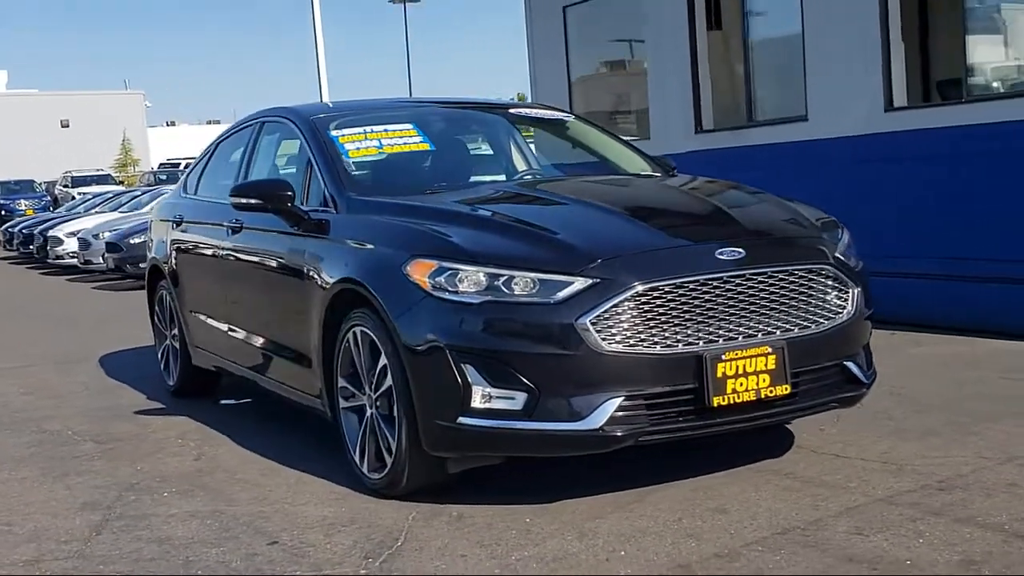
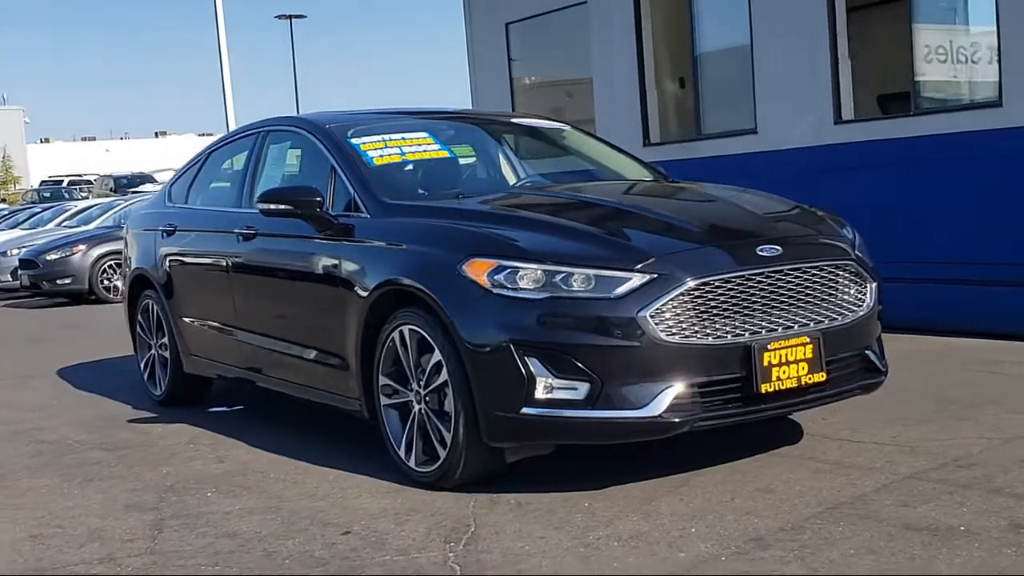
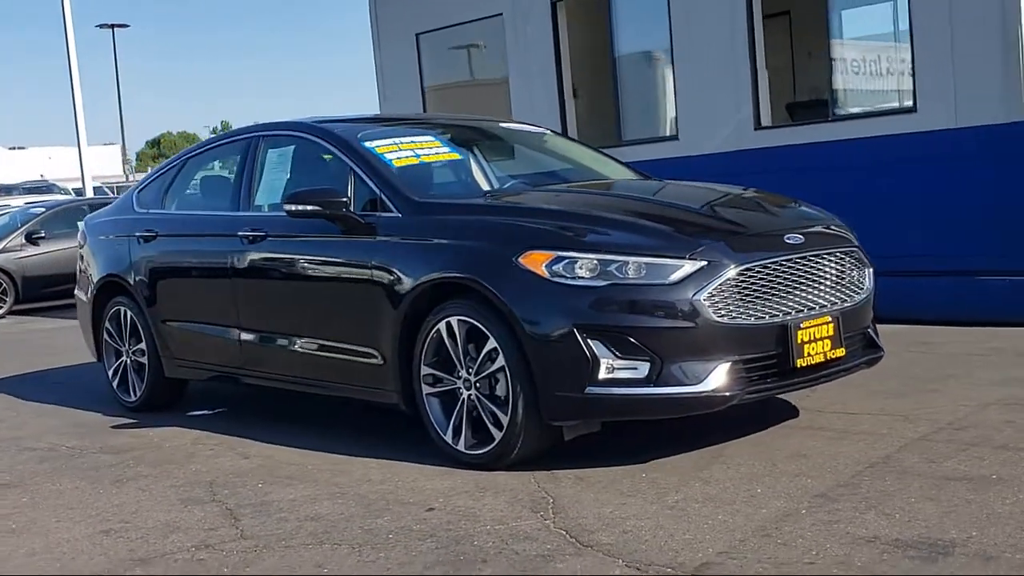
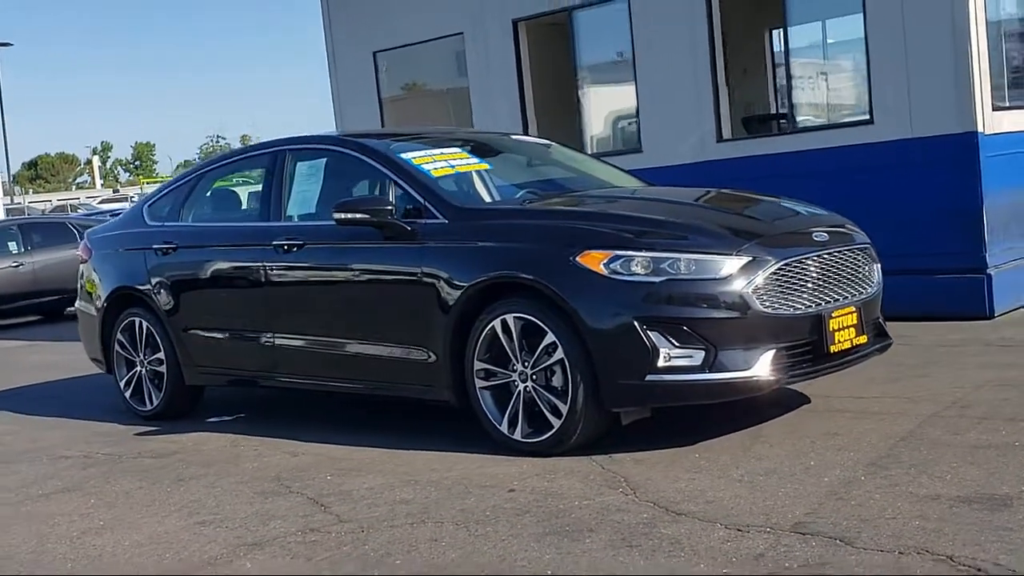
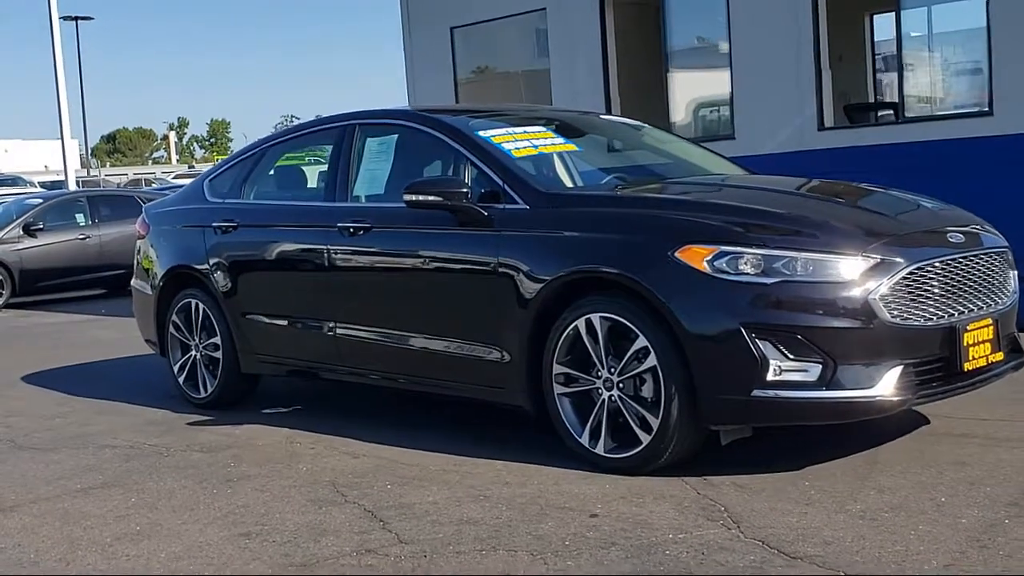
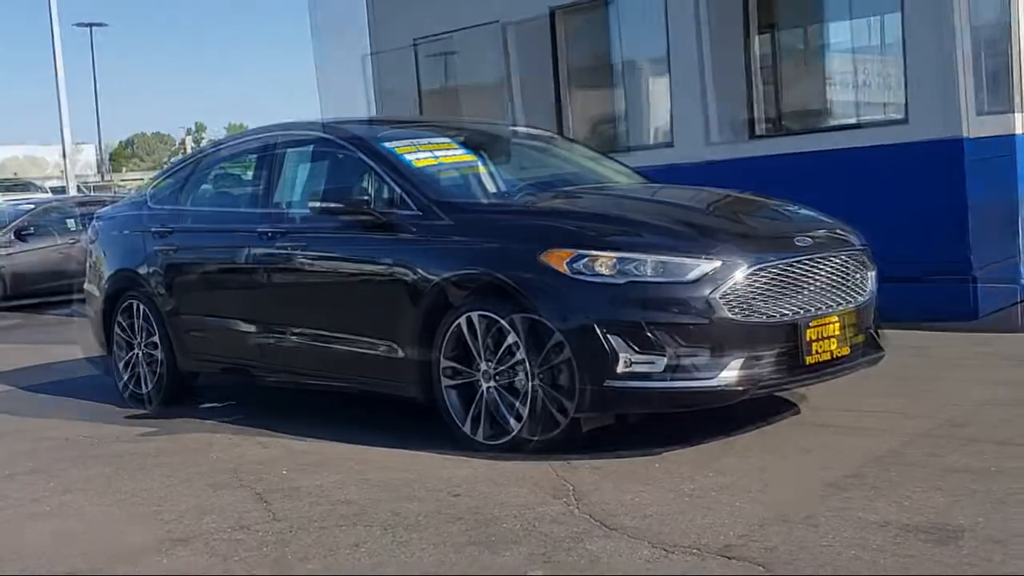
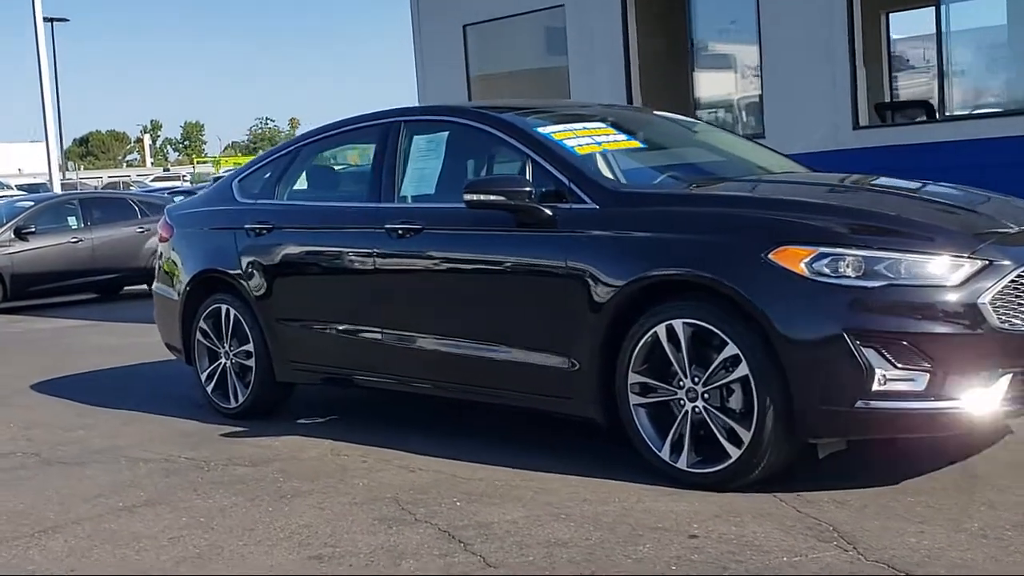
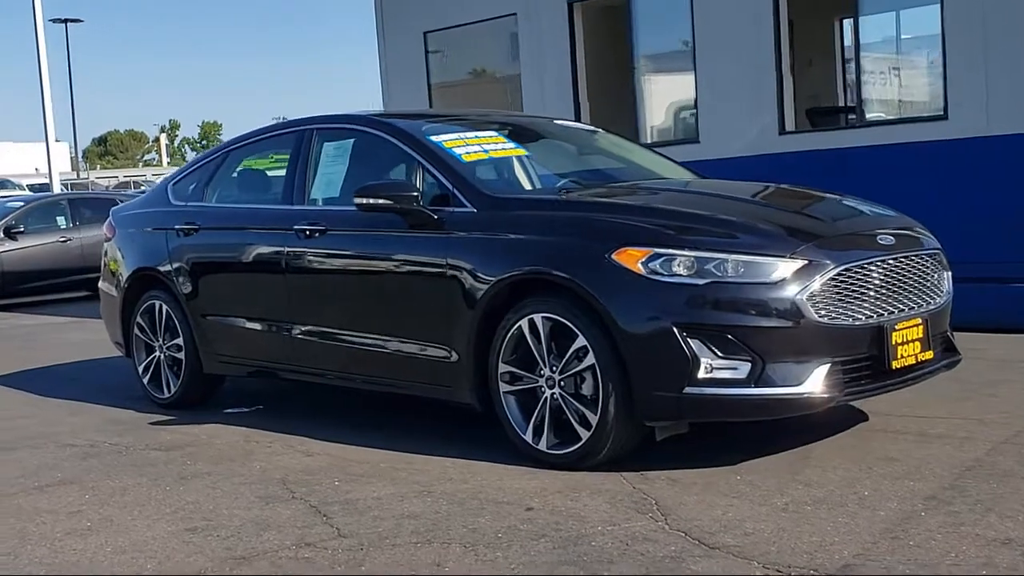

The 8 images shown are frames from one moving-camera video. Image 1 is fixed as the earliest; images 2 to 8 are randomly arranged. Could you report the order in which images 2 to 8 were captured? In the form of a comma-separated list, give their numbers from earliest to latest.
2, 3, 4, 6, 8, 5, 7
